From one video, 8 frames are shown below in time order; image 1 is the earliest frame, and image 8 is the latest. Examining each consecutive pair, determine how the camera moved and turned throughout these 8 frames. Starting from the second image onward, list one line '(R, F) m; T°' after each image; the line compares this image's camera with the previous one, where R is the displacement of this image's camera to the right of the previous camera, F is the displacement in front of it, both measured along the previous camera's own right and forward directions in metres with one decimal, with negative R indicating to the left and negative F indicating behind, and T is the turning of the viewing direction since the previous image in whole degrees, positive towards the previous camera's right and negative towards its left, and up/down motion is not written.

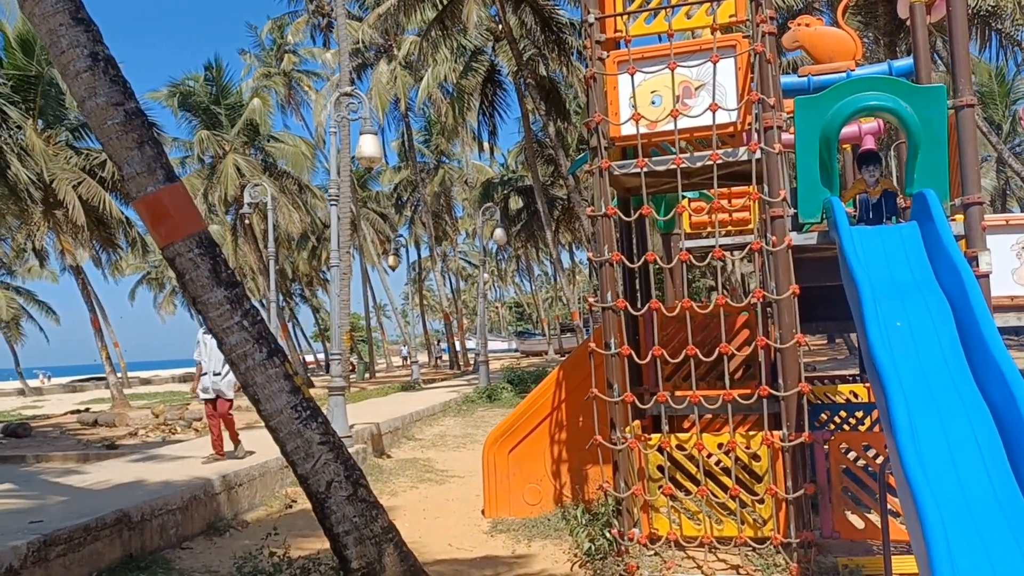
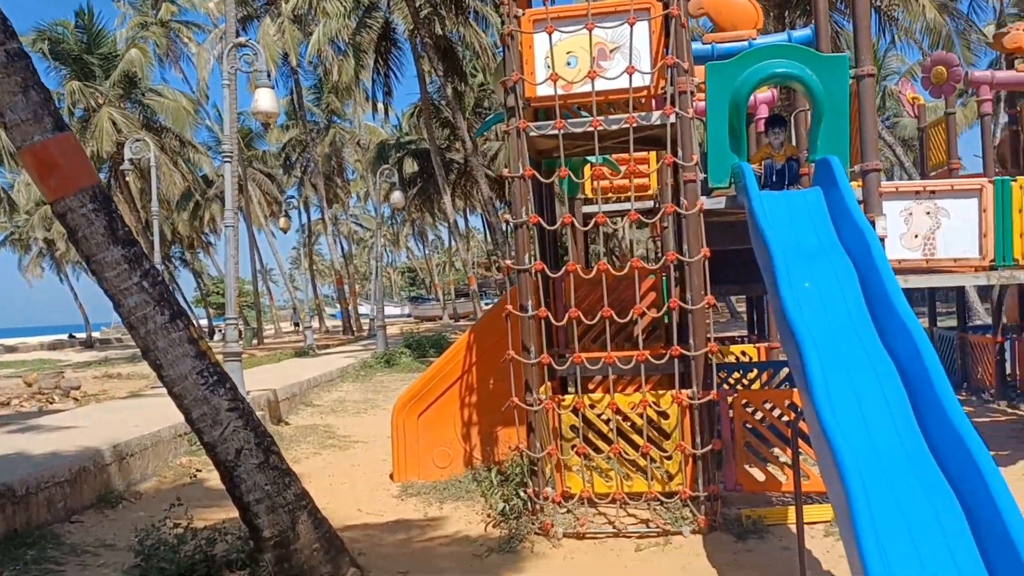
(-0.2, +0.1) m; +7°
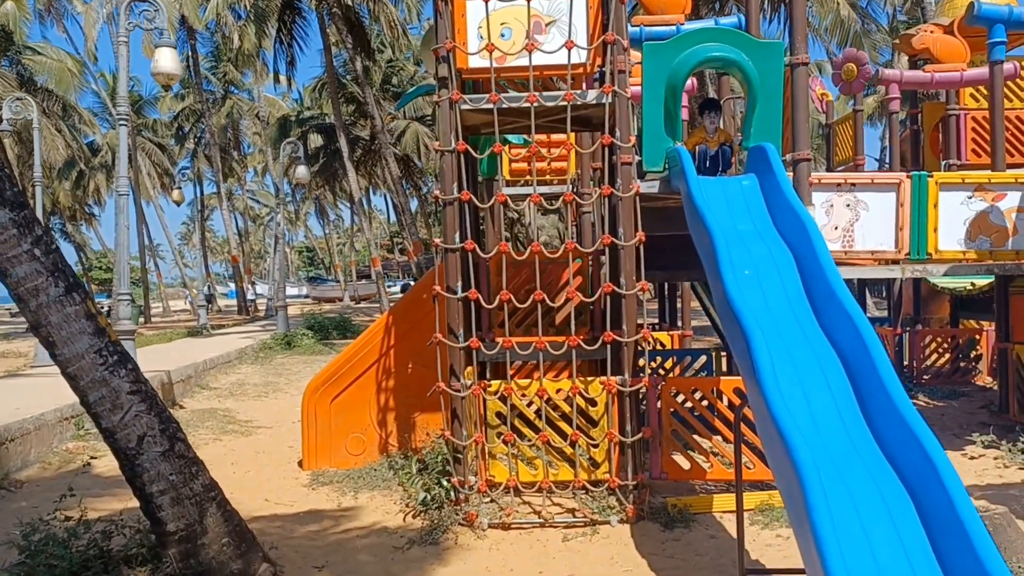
(-0.2, +0.3) m; +7°
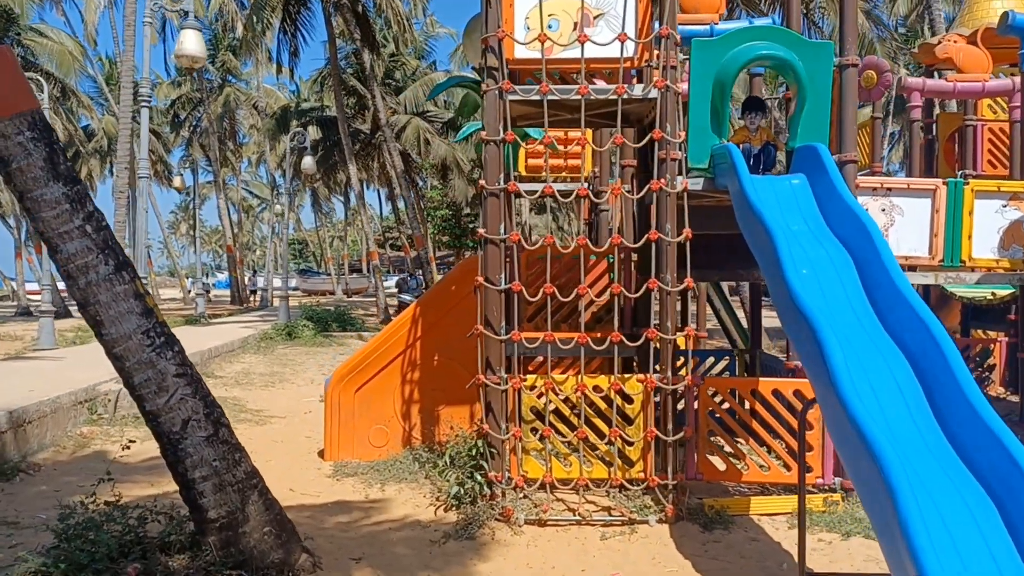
(-0.4, +0.1) m; +1°
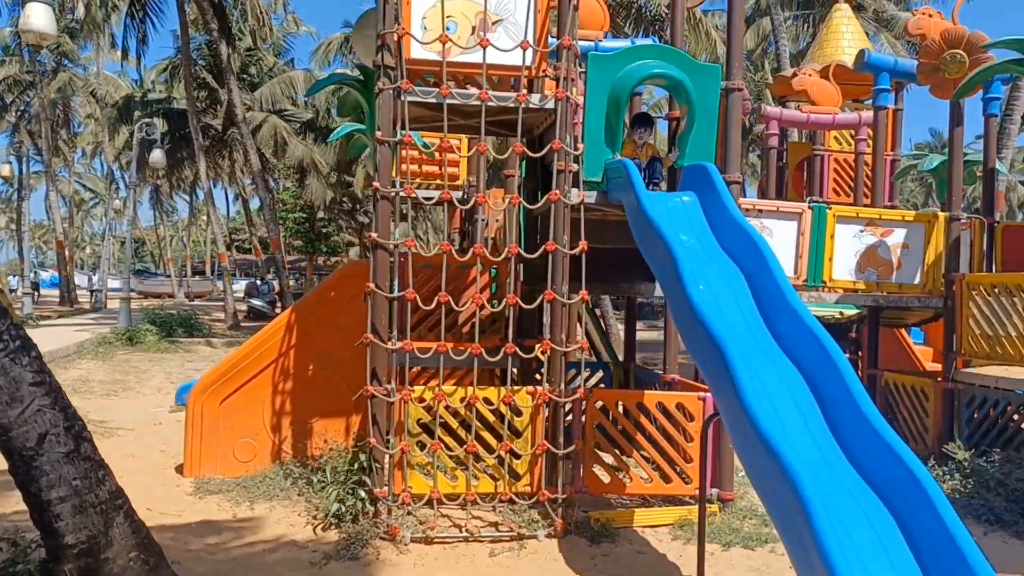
(-0.3, +0.2) m; +10°
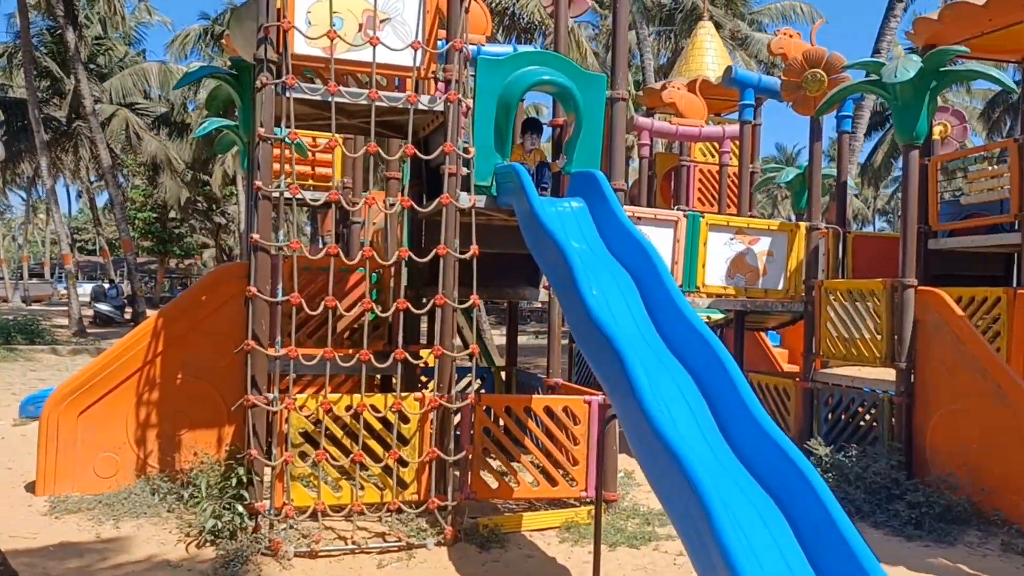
(-0.2, +0.1) m; +9°
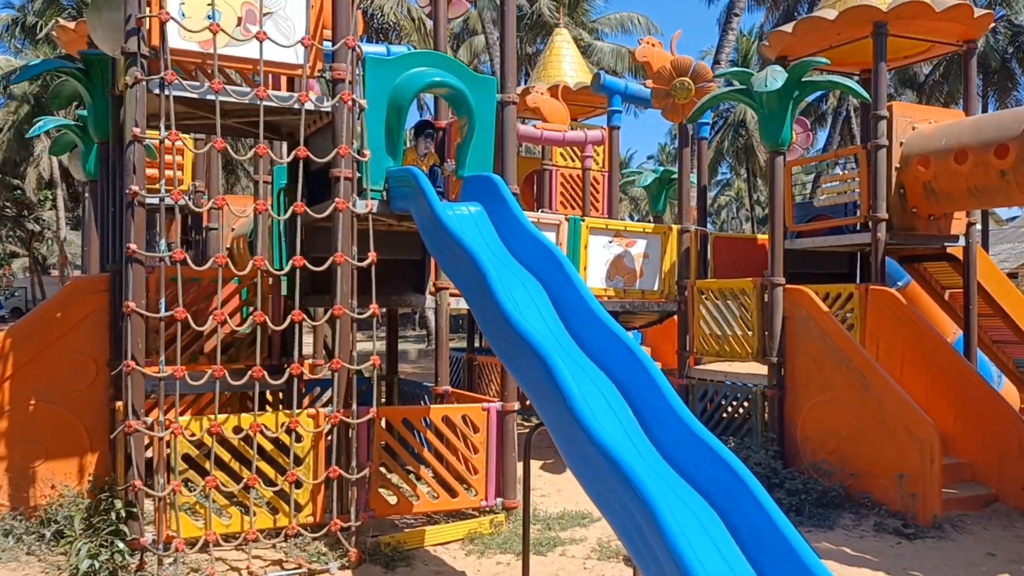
(-0.4, +0.2) m; +11°
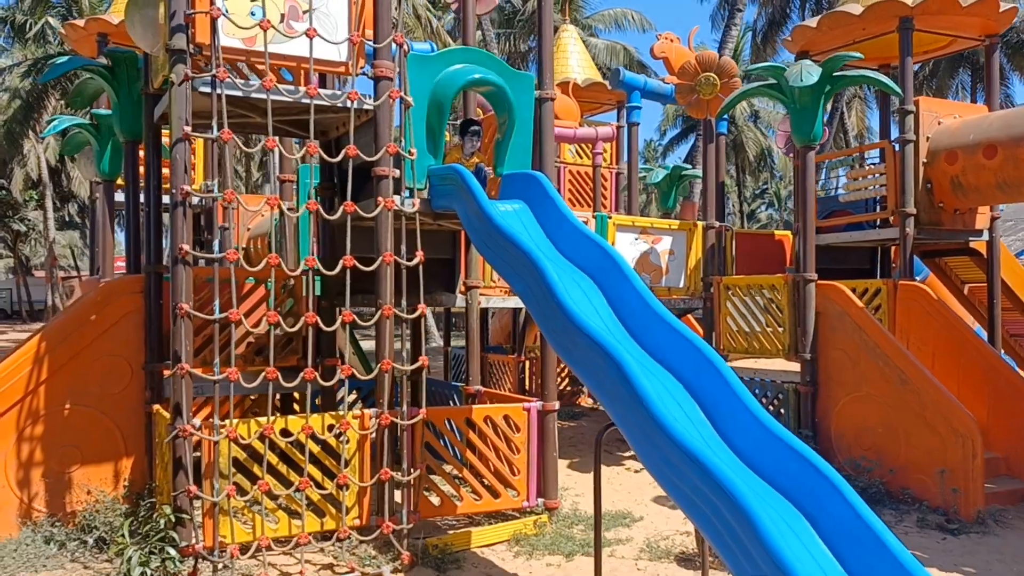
(-0.4, +0.1) m; +1°
